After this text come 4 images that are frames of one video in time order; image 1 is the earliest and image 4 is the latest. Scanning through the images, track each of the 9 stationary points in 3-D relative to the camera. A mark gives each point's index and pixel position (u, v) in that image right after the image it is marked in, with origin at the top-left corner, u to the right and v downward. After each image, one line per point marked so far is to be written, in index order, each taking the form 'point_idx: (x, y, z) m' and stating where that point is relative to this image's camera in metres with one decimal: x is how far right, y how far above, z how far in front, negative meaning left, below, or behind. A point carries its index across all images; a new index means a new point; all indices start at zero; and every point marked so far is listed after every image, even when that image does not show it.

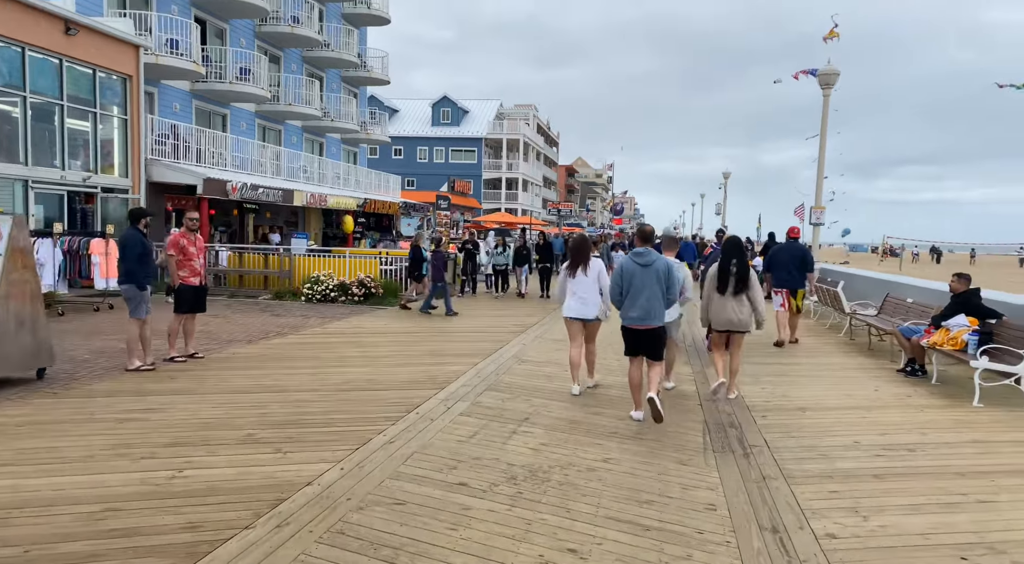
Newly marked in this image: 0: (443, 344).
0: (-1.0, -1.0, +9.5) m
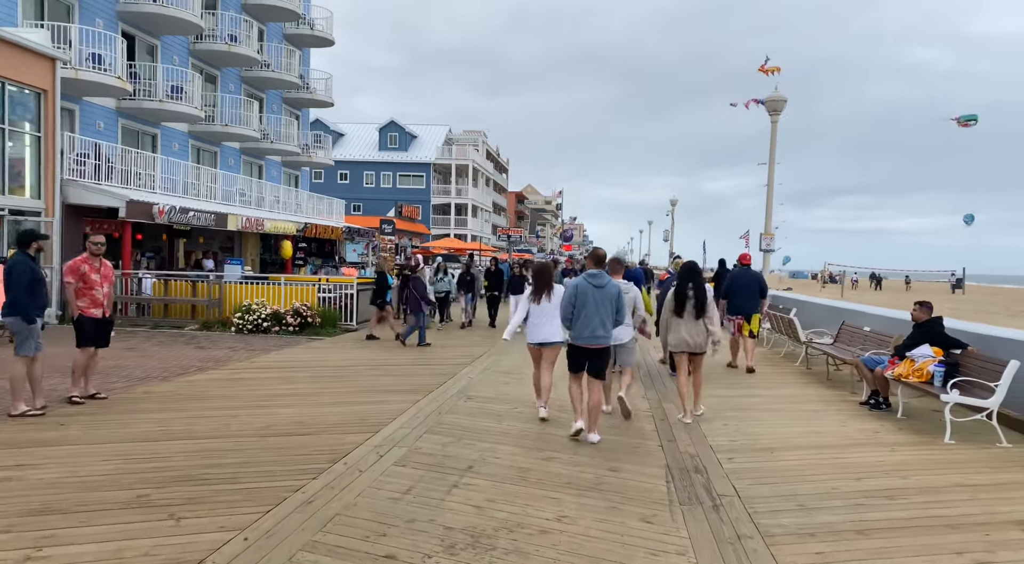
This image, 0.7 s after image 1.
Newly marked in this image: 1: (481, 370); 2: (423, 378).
0: (-1.8, -1.4, +8.7) m
1: (-0.5, -1.4, +9.4) m
2: (-1.3, -1.4, +8.9) m
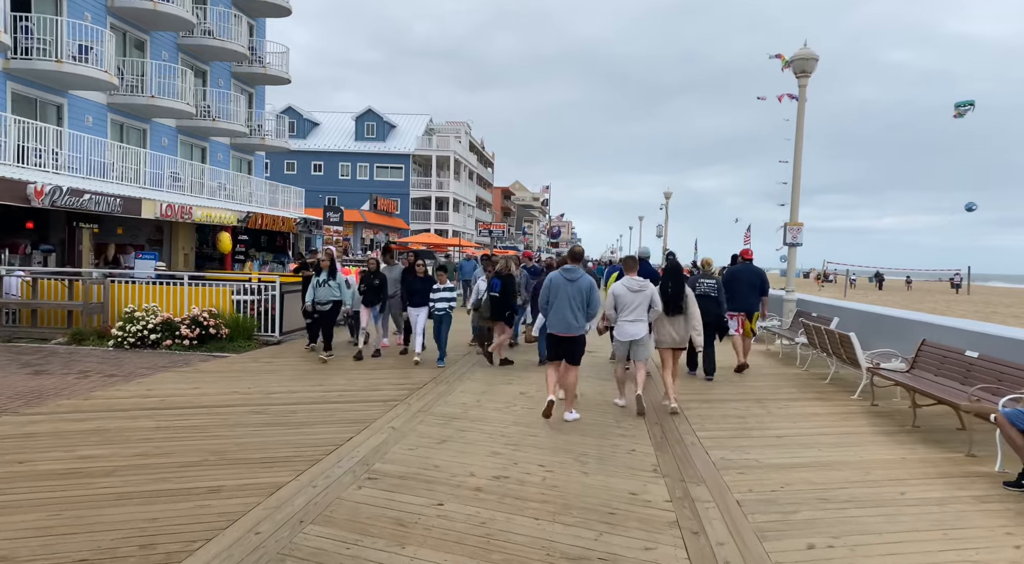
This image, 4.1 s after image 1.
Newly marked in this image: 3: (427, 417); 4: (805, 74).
0: (-2.4, -1.4, +5.8) m
1: (-1.0, -1.4, +6.4) m
2: (-1.8, -1.4, +5.9) m
3: (-0.9, -1.4, +6.4) m
4: (+6.1, +4.3, +12.8) m
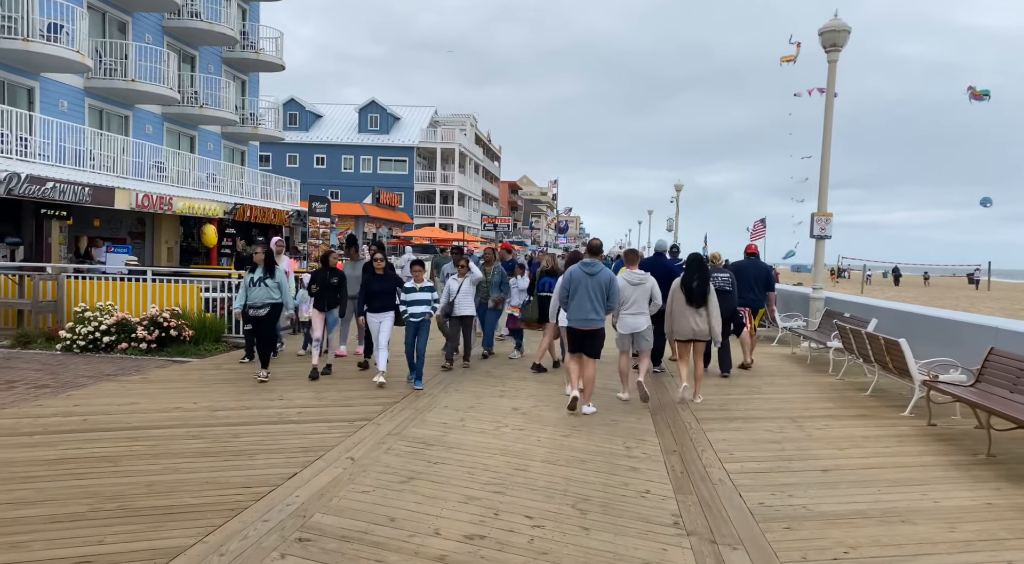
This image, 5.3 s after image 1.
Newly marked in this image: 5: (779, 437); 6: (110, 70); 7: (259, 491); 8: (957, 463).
0: (-2.5, -1.4, +4.7) m
1: (-1.1, -1.4, +5.3) m
2: (-2.0, -1.4, +4.8) m
3: (-1.0, -1.4, +5.3) m
4: (+6.1, +4.4, +11.6) m
5: (+2.6, -1.5, +5.9) m
6: (-11.7, +6.2, +18.1) m
7: (-1.7, -1.4, +4.3) m
8: (+3.7, -1.5, +5.1) m
